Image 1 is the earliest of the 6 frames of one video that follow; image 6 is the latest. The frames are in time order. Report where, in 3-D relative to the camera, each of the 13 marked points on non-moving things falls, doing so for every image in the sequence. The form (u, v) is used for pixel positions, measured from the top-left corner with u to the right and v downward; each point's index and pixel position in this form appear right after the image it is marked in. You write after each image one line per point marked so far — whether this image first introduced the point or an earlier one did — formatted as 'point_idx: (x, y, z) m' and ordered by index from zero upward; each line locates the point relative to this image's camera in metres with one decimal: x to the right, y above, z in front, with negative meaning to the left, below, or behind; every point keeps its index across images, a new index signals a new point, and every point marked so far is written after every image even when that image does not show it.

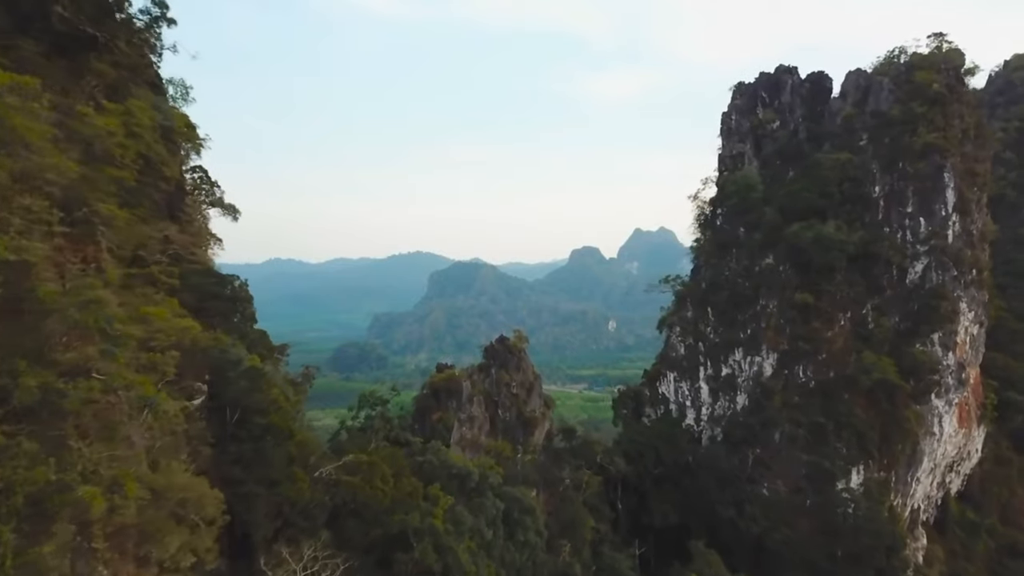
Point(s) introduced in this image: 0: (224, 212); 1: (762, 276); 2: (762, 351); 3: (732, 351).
0: (-7.6, +2.0, +18.4) m
1: (+7.0, +0.3, +19.6) m
2: (+6.9, -1.8, +19.3) m
3: (+6.3, -1.8, +20.0) m
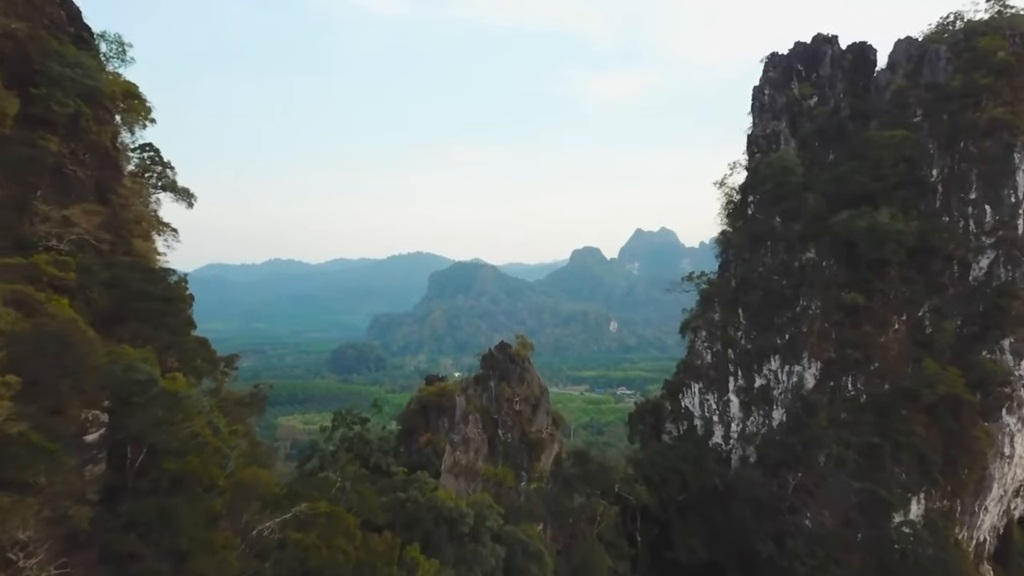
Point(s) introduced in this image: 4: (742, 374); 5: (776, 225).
0: (-7.5, +2.1, +15.8) m
1: (+7.1, +0.4, +16.9) m
2: (+6.9, -1.7, +16.7) m
3: (+6.4, -1.8, +17.3) m
4: (+5.9, -2.2, +17.9) m
5: (+6.7, +1.6, +17.7) m
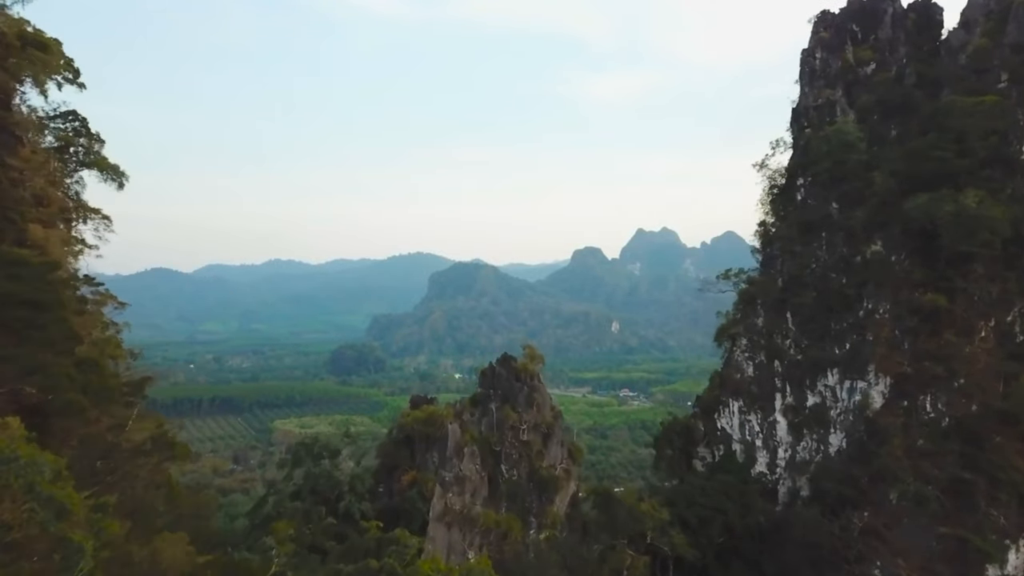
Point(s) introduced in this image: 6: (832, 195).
0: (-7.5, +2.1, +12.9) m
1: (+7.2, +0.4, +14.0) m
2: (+7.0, -1.7, +13.8) m
3: (+6.5, -1.8, +14.4) m
4: (+6.0, -2.2, +15.0) m
5: (+6.8, +1.6, +14.8) m
6: (+6.8, +2.0, +14.9) m
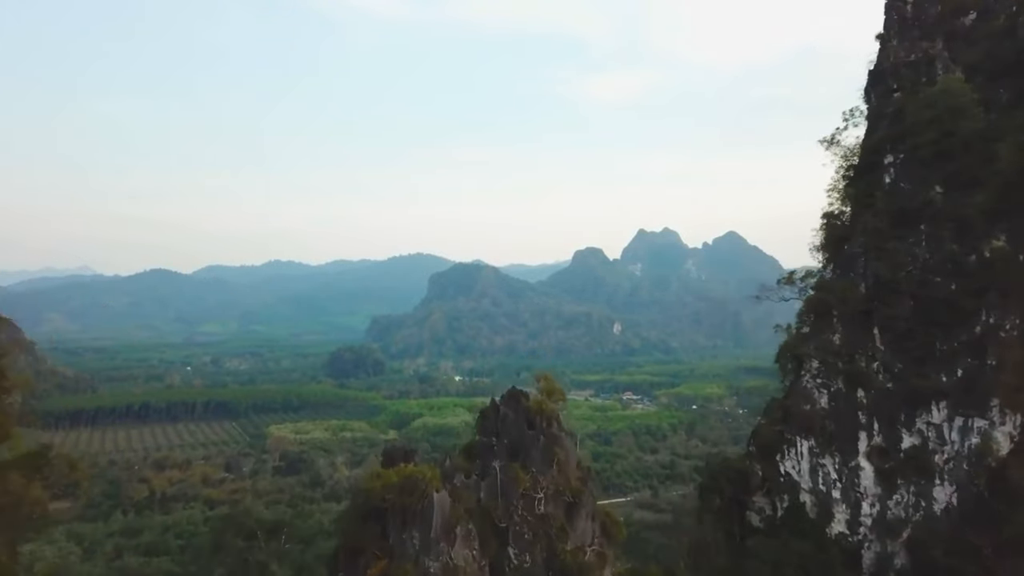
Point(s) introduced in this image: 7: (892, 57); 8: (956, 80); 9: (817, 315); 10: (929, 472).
0: (-7.3, +1.9, +9.5) m
1: (+7.3, +0.2, +10.7) m
2: (+7.2, -1.8, +10.4) m
3: (+6.6, -1.9, +11.1) m
4: (+6.1, -2.3, +11.6) m
5: (+6.9, +1.5, +11.4) m
6: (+7.0, +1.9, +11.5) m
7: (+7.1, +4.3, +13.1) m
8: (+7.3, +3.4, +11.5) m
9: (+5.6, -0.5, +12.9) m
10: (+6.6, -2.9, +11.1) m
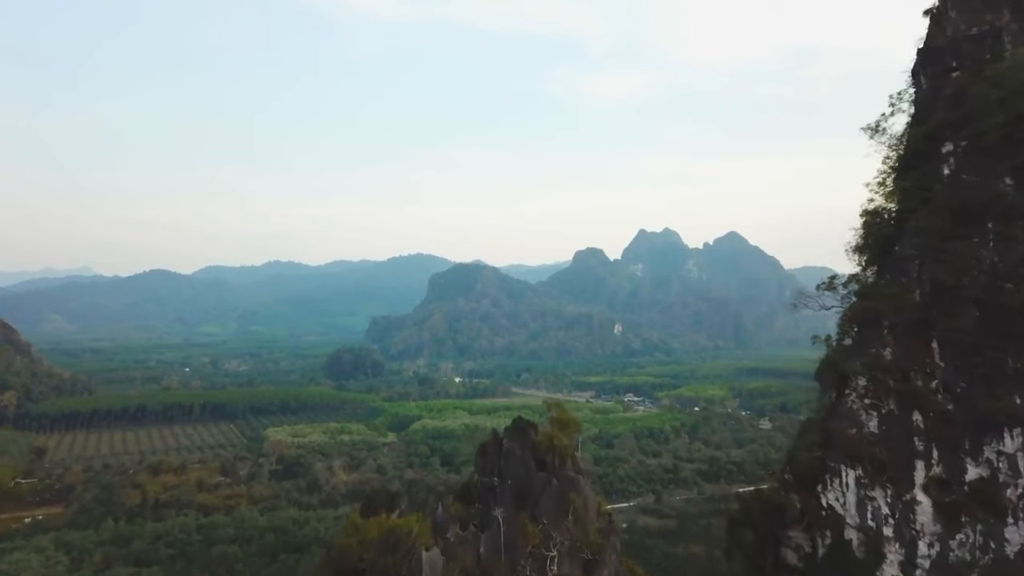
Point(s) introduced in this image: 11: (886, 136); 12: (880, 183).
0: (-7.3, +1.8, +8.0) m
1: (+7.4, +0.1, +9.2) m
2: (+7.2, -1.9, +8.9) m
3: (+6.7, -2.0, +9.5) m
4: (+6.2, -2.4, +10.1) m
5: (+7.0, +1.4, +9.9) m
6: (+7.0, +1.8, +10.0) m
7: (+7.1, +4.2, +11.6) m
8: (+7.3, +3.3, +10.0) m
9: (+5.7, -0.6, +11.4) m
10: (+6.6, -3.0, +9.6) m
11: (+6.3, +2.6, +12.0) m
12: (+6.6, +1.9, +12.7) m
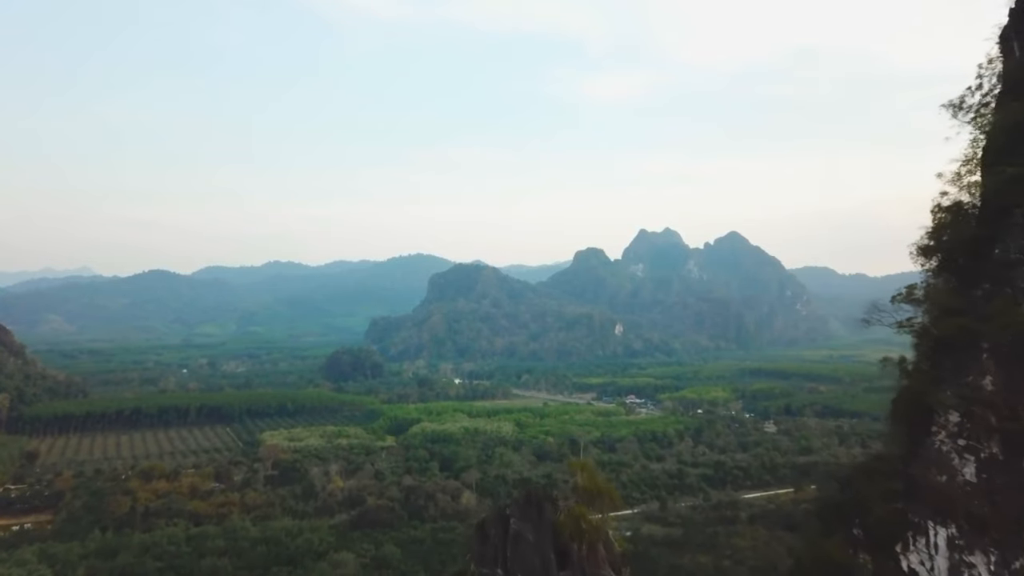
0: (-7.2, +1.6, +5.9) m
1: (+7.4, 0.0, +7.0) m
2: (+7.3, -2.1, +6.7) m
3: (+6.7, -2.2, +7.4) m
4: (+6.3, -2.6, +8.0) m
5: (+7.1, +1.2, +7.8) m
6: (+7.1, +1.6, +7.9) m
7: (+7.2, +4.1, +9.5) m
8: (+7.4, +3.2, +7.9) m
9: (+5.8, -0.8, +9.3) m
10: (+6.7, -3.2, +7.4) m
11: (+6.4, +2.4, +9.8) m
12: (+6.7, +1.8, +10.6) m
